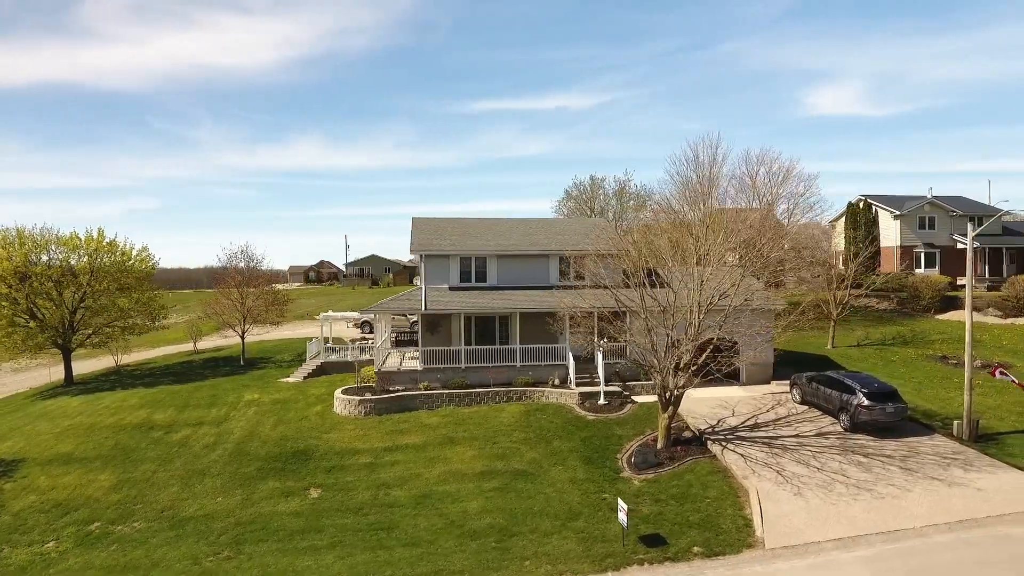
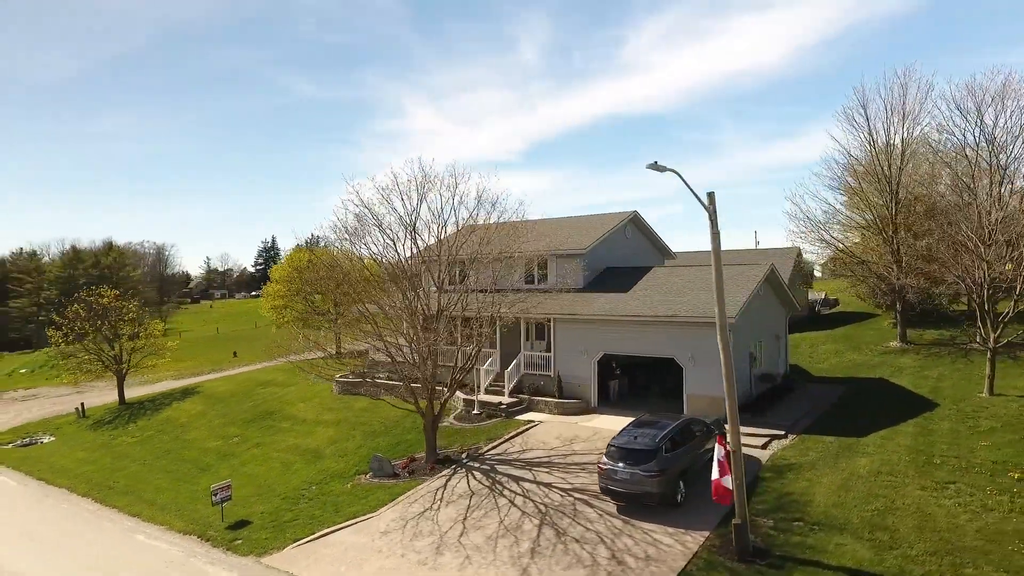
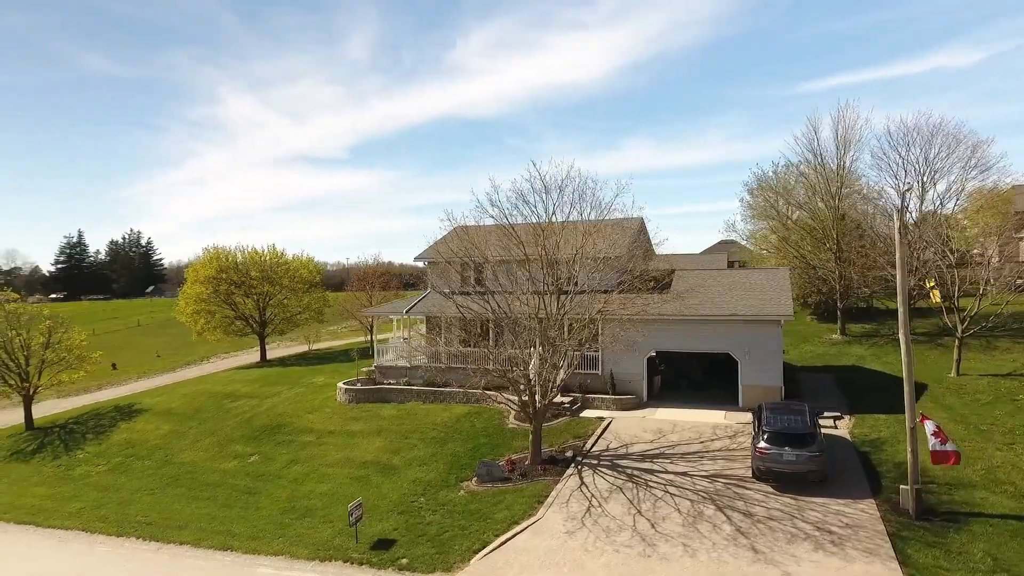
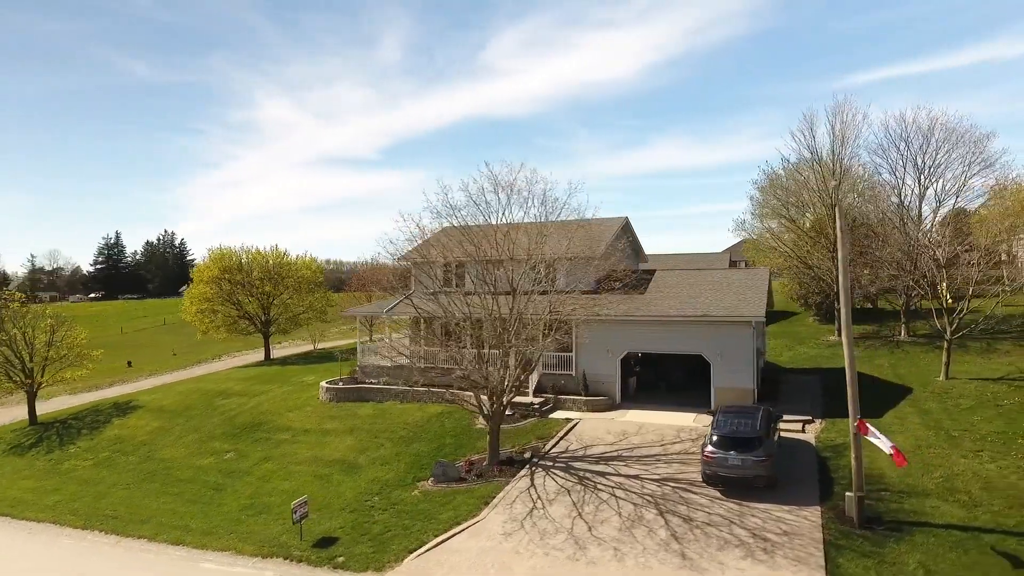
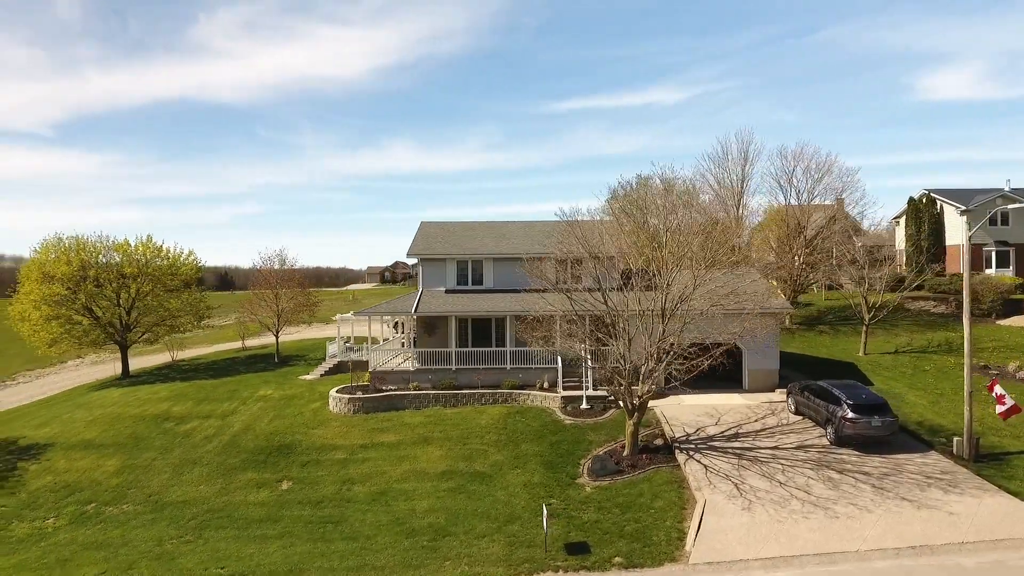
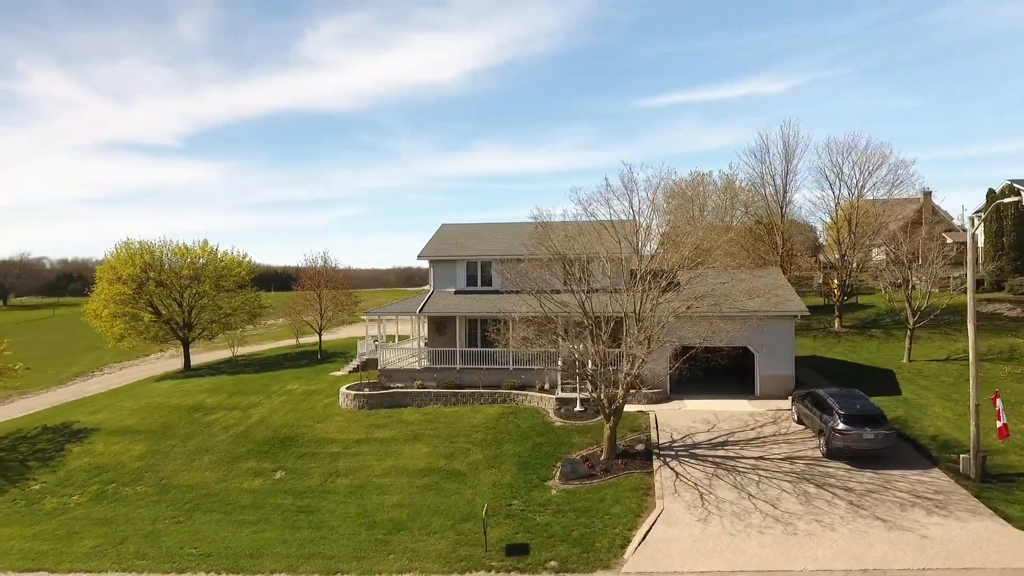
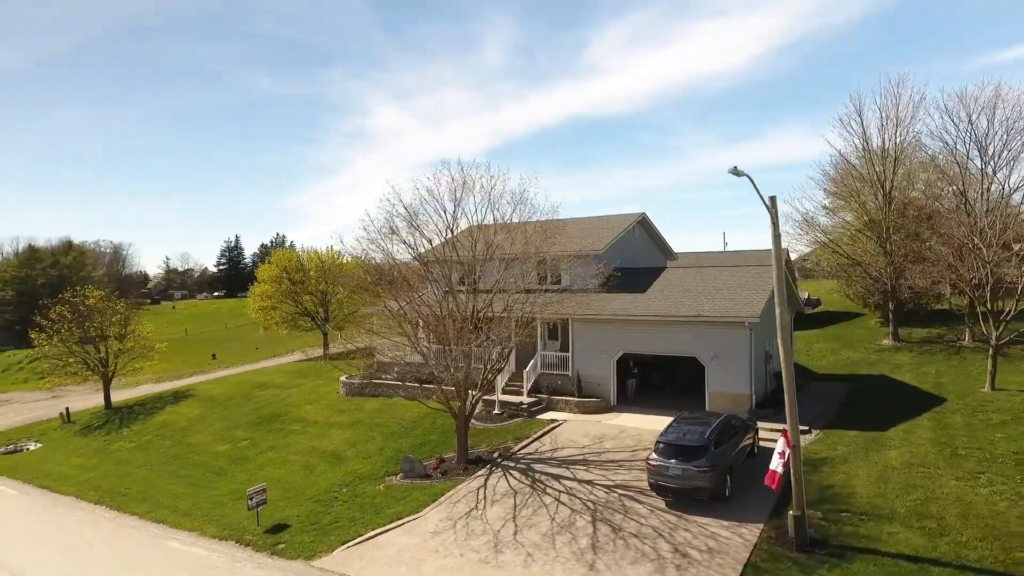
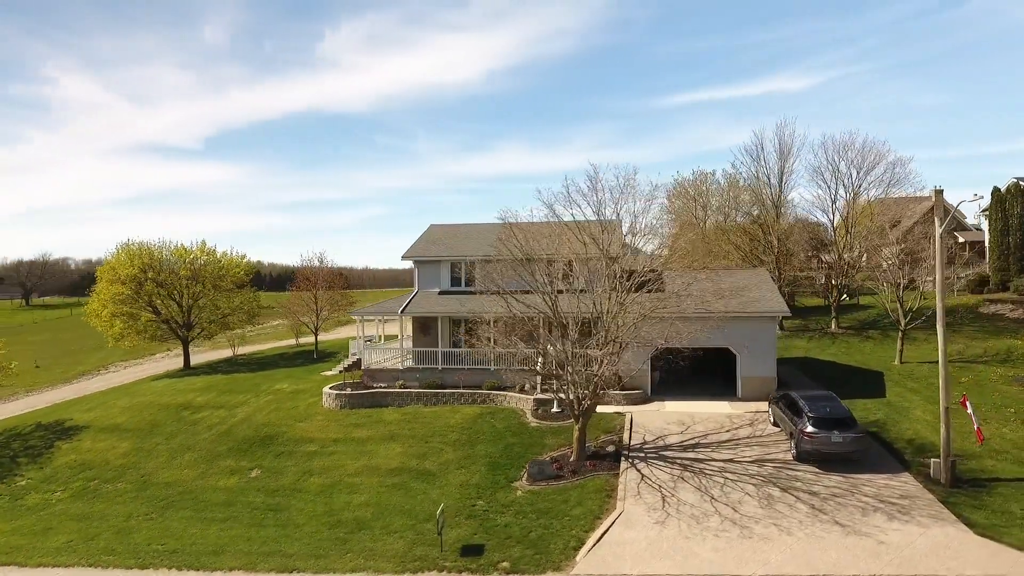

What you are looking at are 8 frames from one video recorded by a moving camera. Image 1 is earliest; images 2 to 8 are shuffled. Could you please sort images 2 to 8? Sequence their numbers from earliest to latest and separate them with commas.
5, 6, 8, 3, 4, 7, 2
